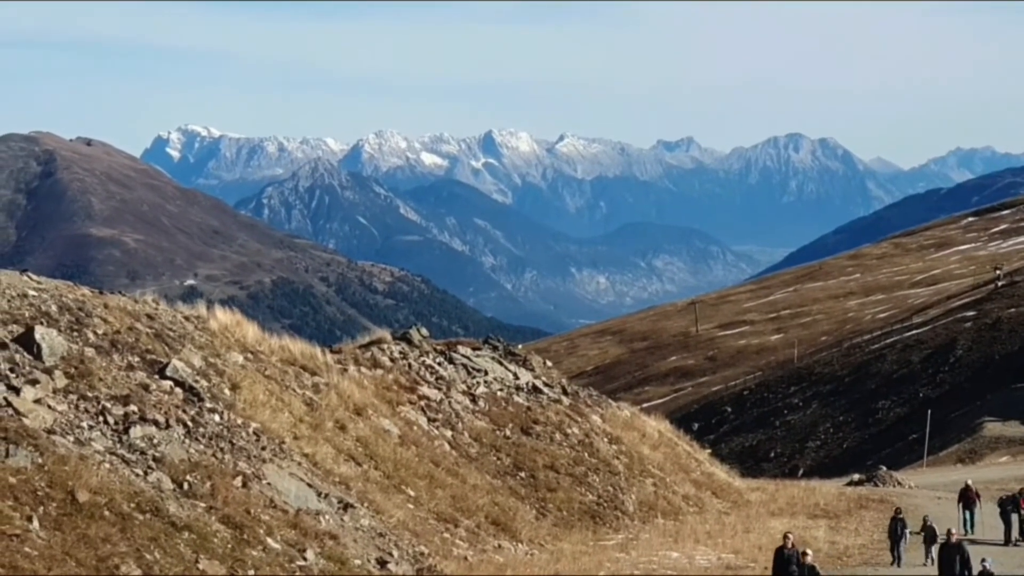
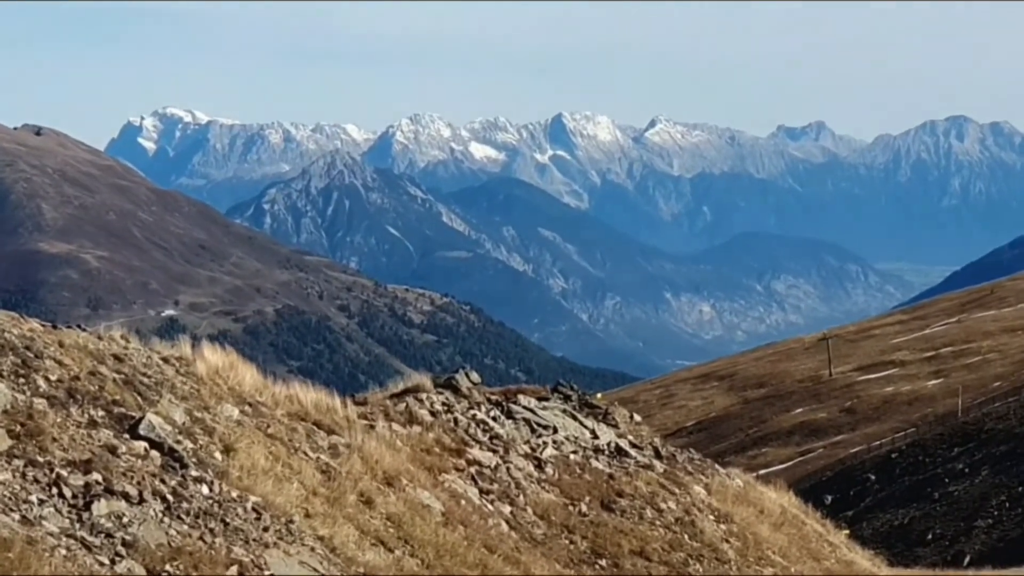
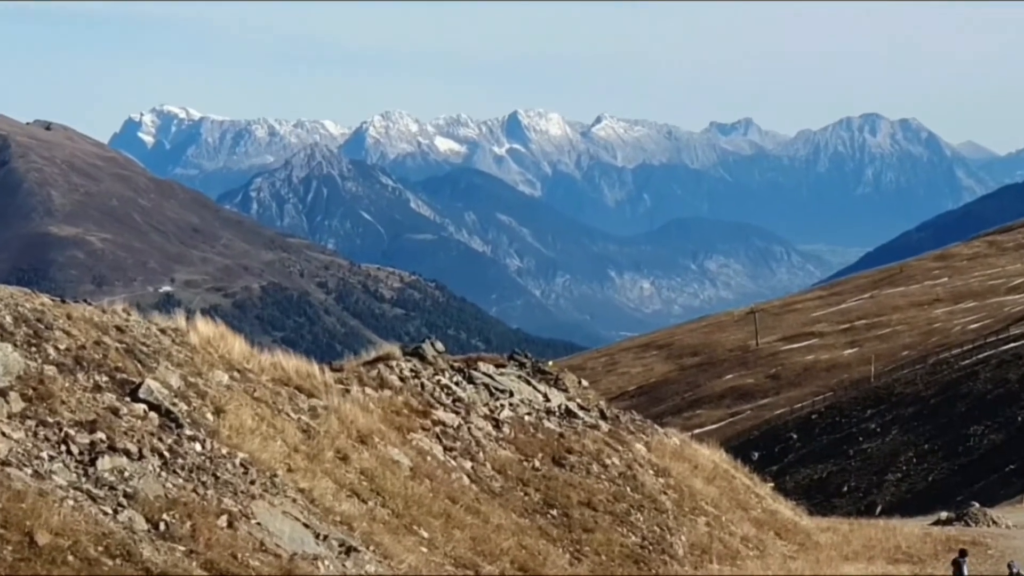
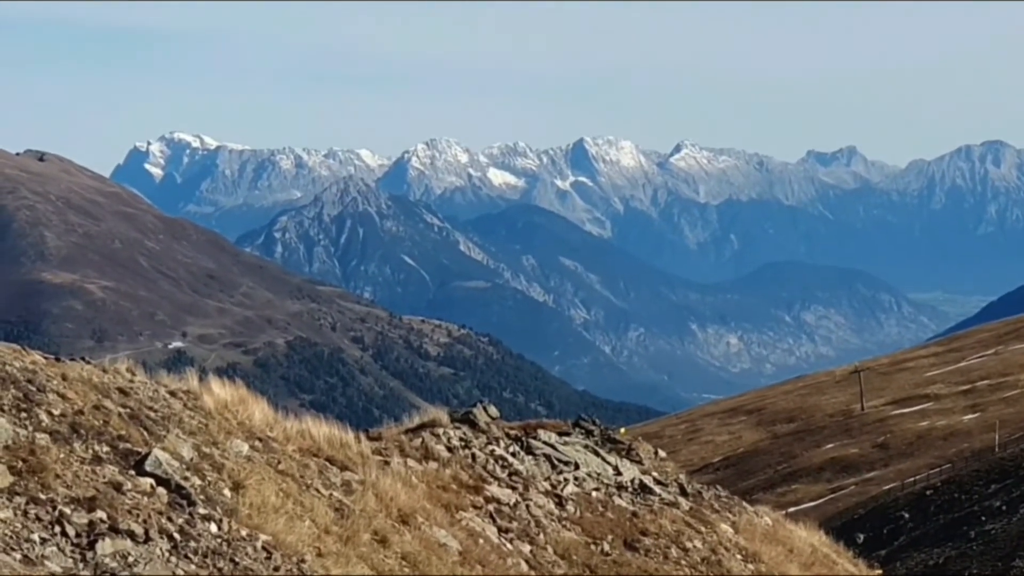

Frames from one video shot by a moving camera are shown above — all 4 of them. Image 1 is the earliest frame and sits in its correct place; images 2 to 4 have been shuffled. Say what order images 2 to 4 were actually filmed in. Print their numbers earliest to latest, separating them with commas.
3, 2, 4
